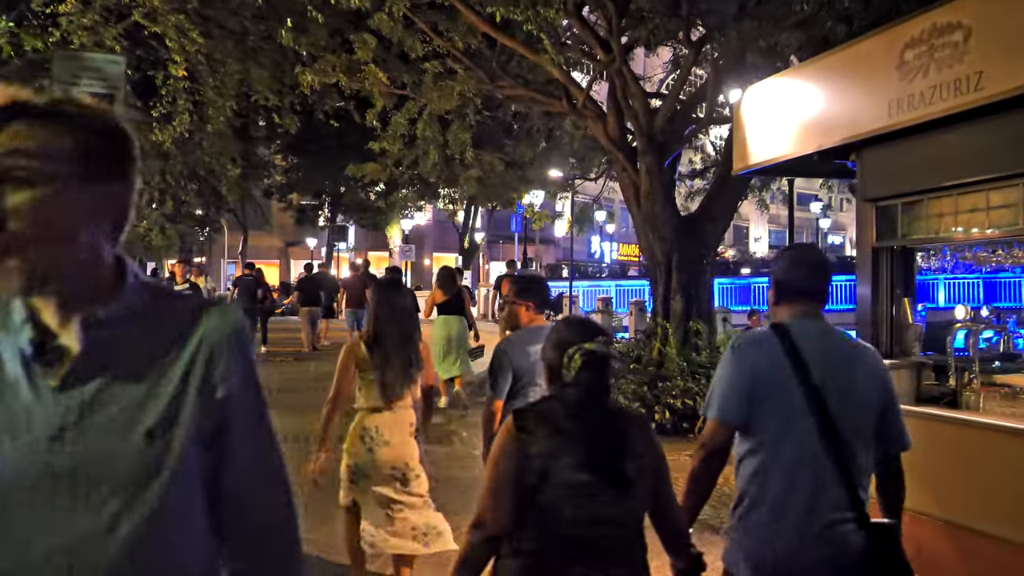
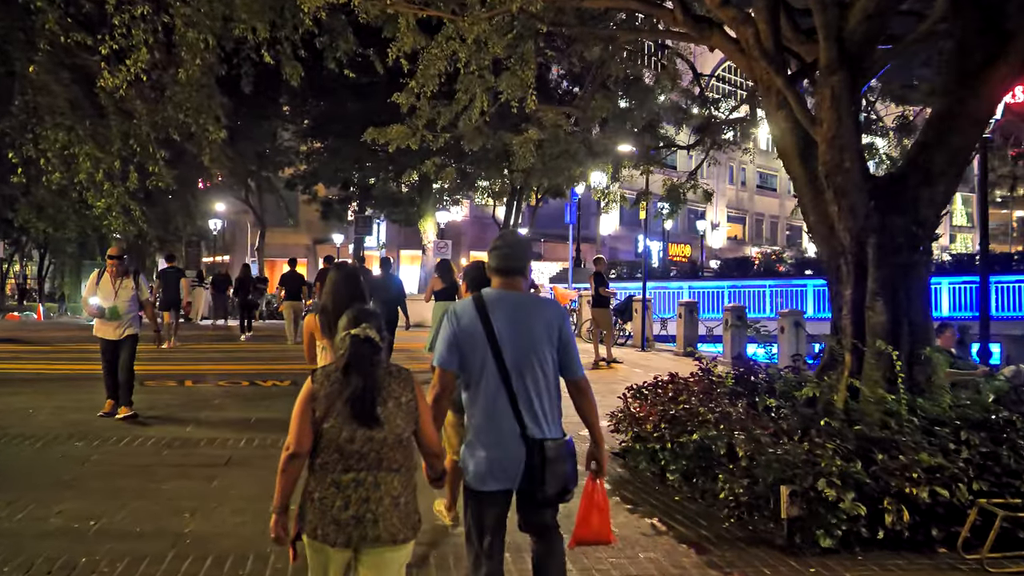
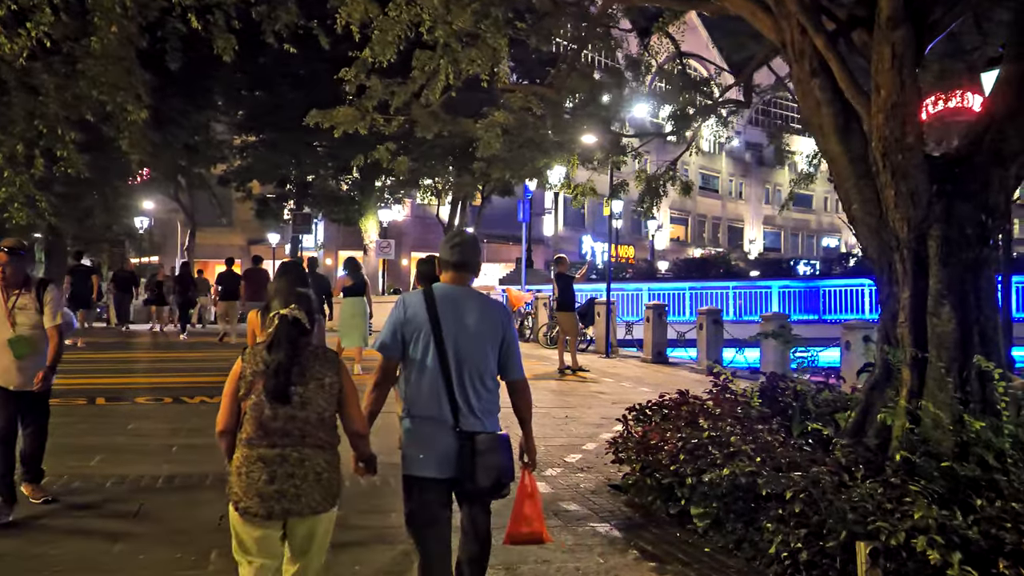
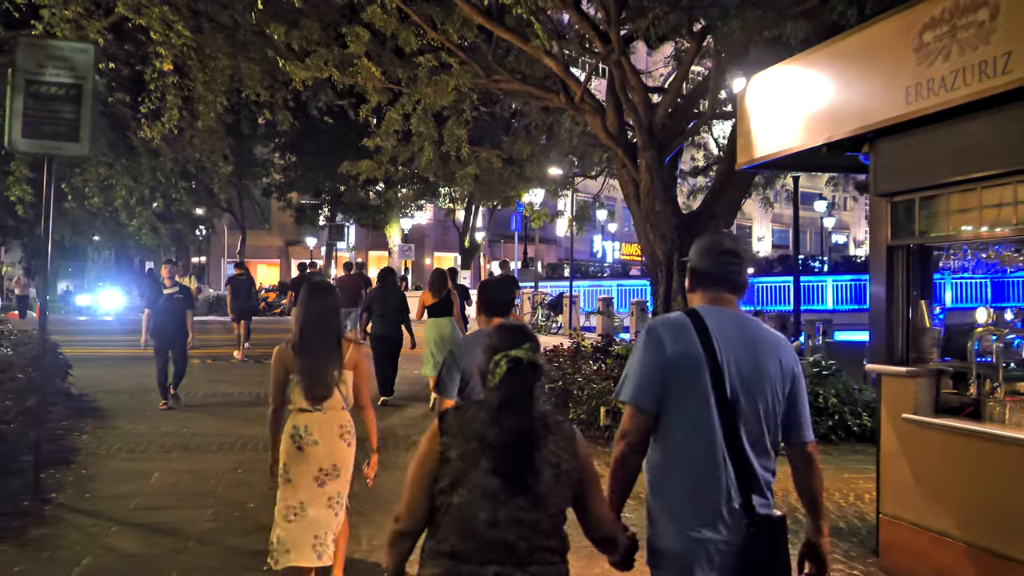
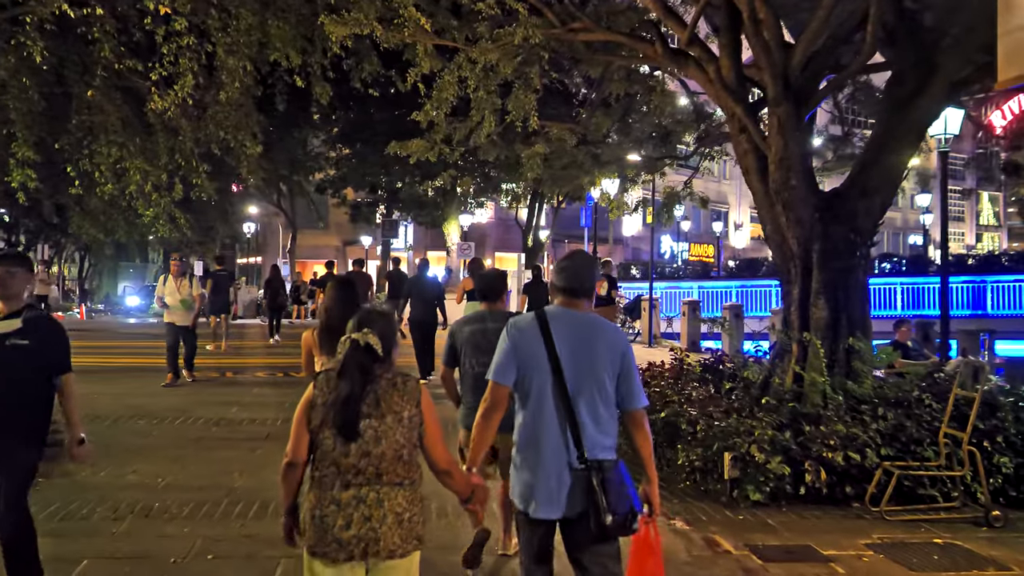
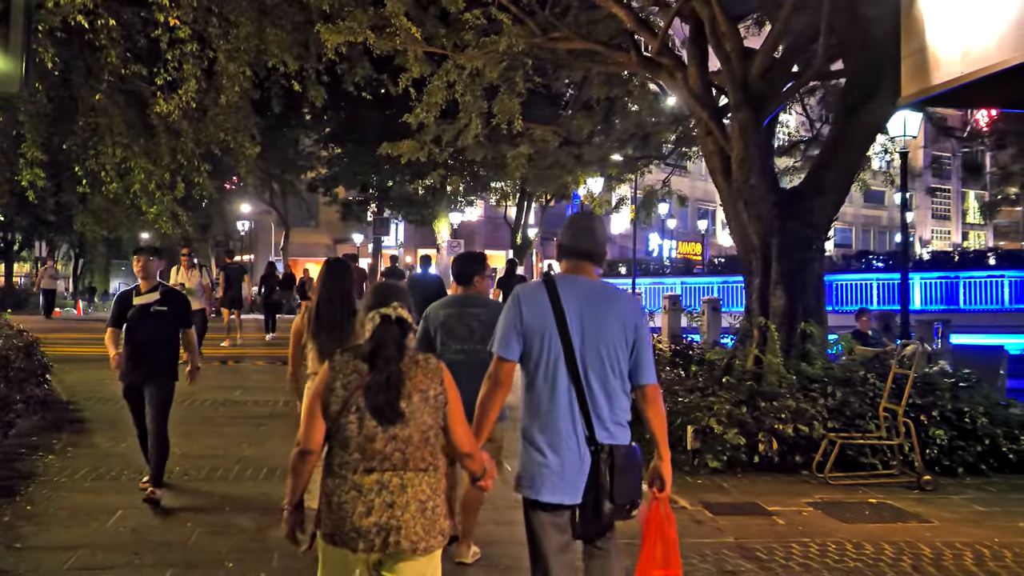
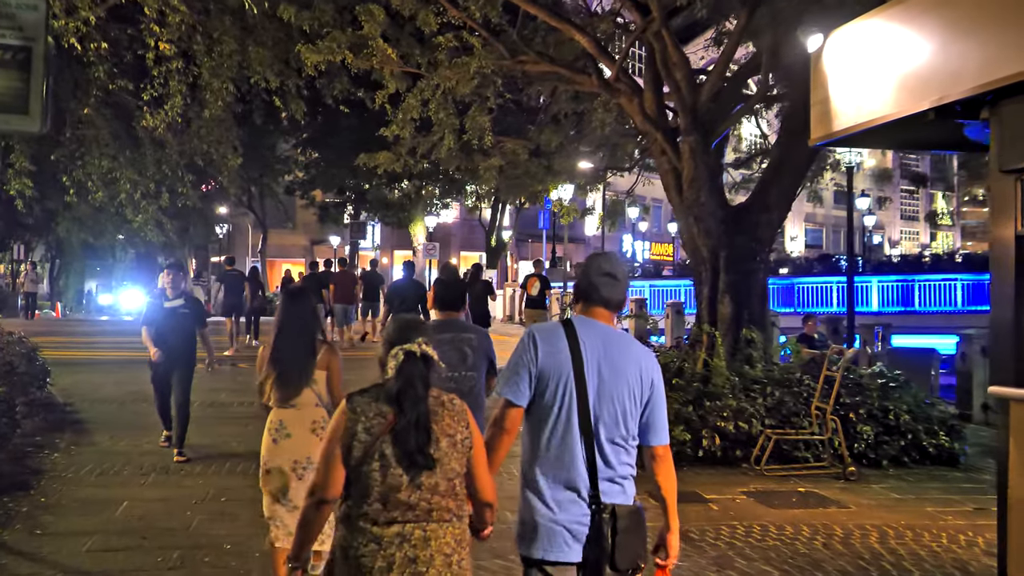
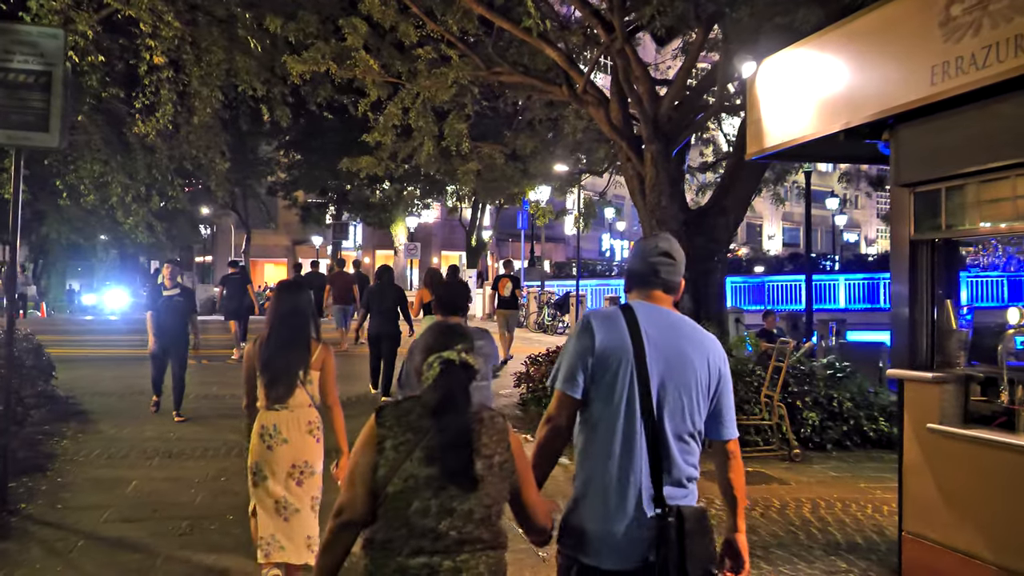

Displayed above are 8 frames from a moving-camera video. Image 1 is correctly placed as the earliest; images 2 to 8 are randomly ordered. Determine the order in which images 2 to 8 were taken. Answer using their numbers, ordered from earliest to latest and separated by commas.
4, 8, 7, 6, 5, 2, 3
